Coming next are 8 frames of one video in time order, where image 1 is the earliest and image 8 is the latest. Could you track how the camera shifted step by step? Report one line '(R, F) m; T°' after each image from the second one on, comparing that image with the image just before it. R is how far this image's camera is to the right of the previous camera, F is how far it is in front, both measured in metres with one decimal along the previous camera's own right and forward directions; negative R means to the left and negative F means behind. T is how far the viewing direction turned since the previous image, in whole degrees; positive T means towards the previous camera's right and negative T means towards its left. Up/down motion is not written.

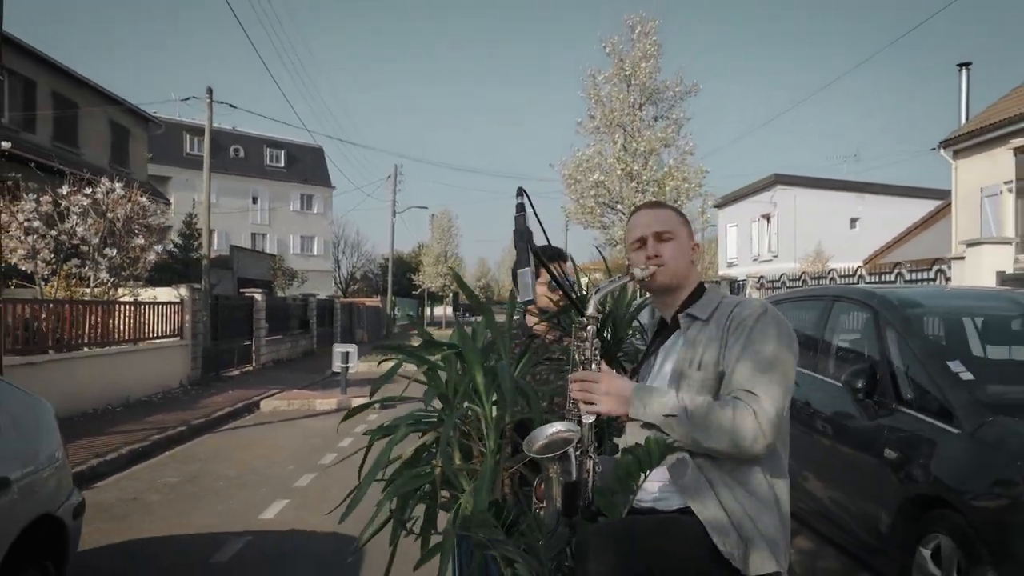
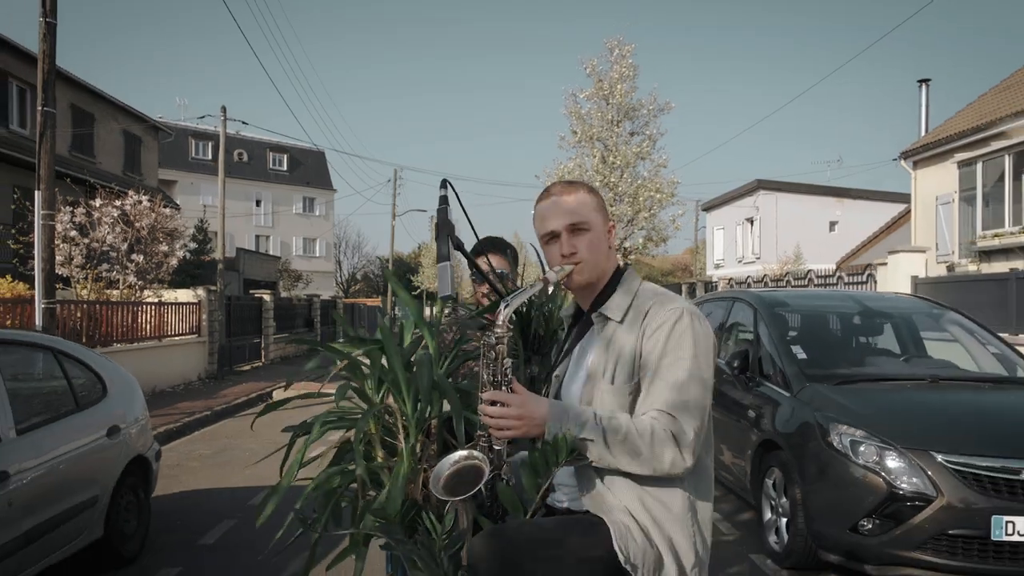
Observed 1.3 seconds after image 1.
(+0.2, -1.3) m; 0°
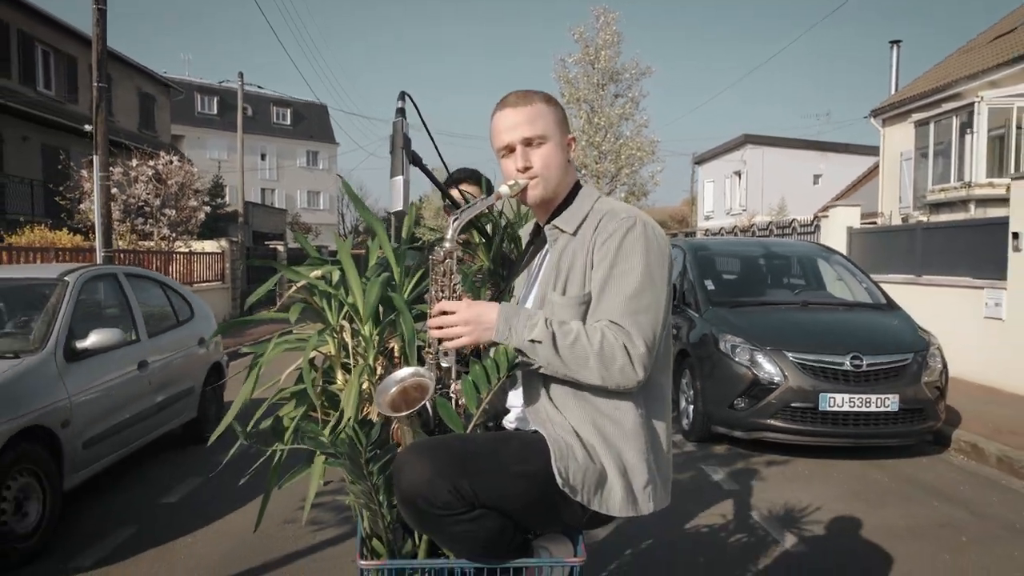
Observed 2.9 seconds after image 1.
(+0.2, -1.6) m; 0°
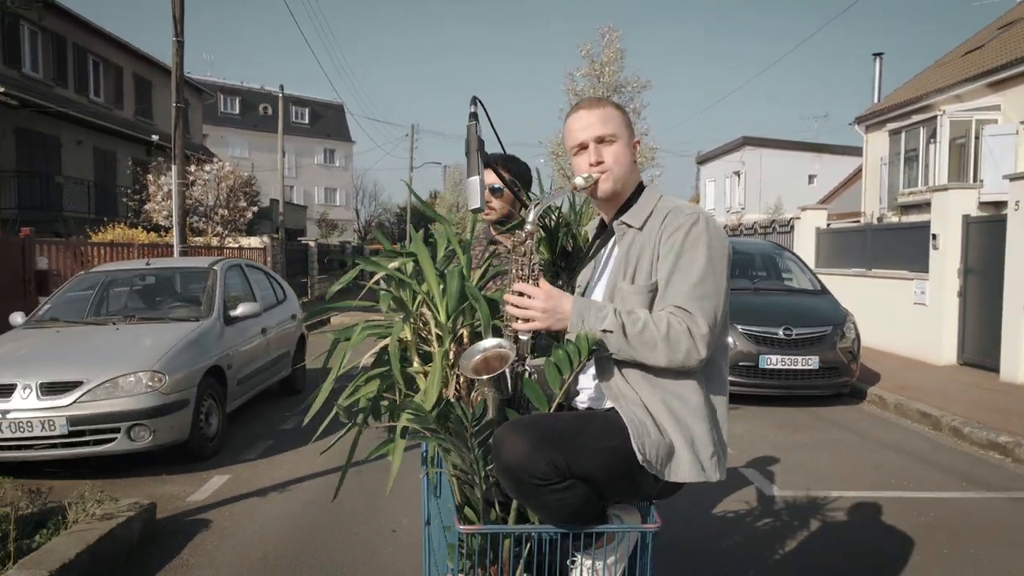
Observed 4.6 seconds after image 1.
(-0.1, -1.9) m; -1°
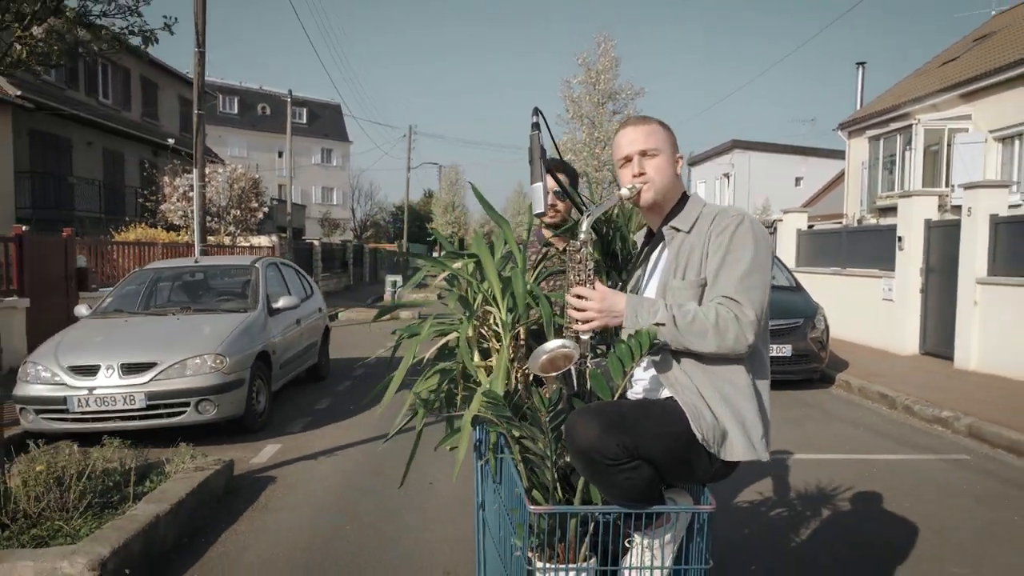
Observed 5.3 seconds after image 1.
(-0.1, -0.9) m; +1°
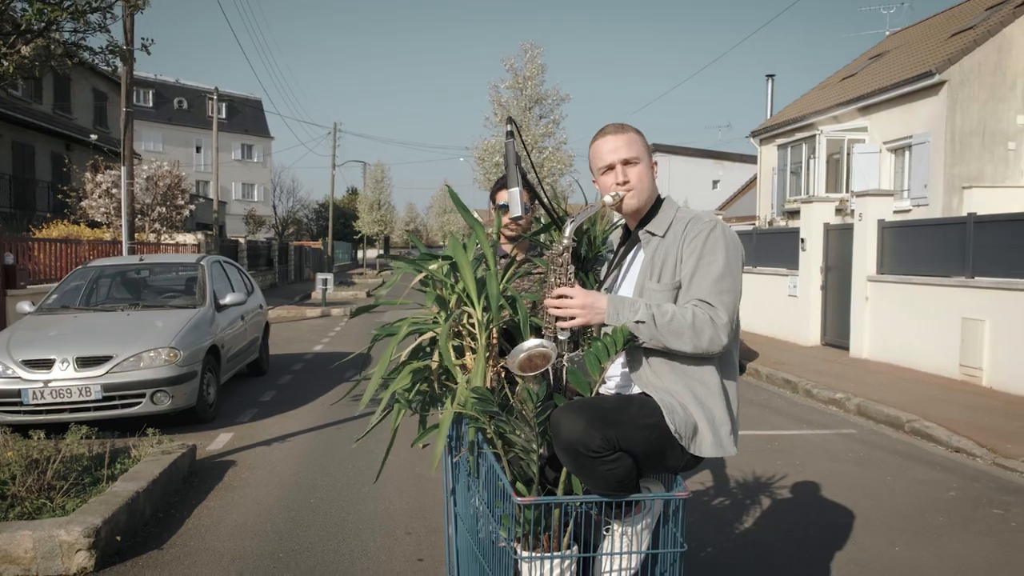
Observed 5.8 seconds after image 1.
(-0.2, -0.5) m; +6°
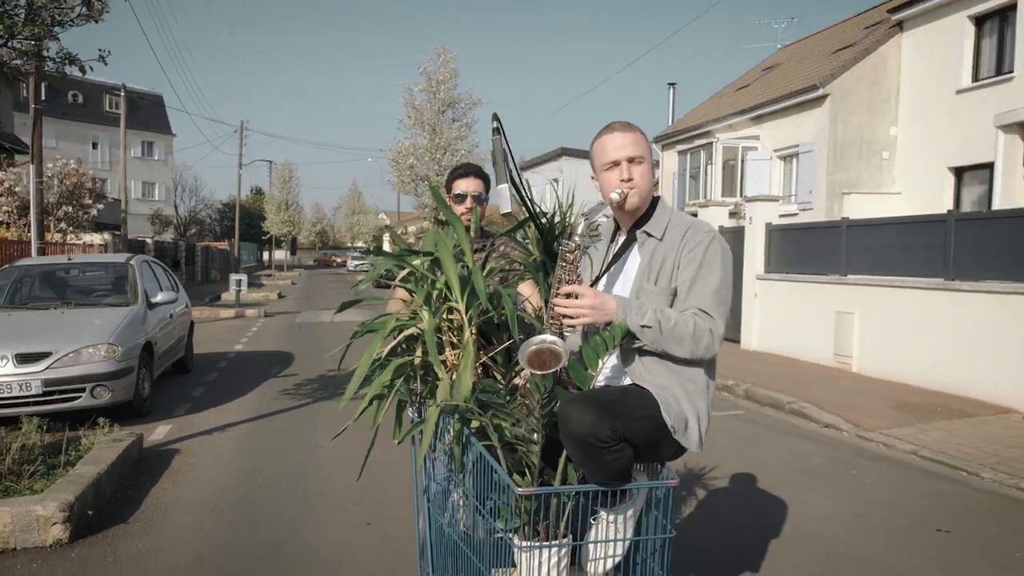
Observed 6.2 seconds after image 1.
(-0.1, -0.6) m; +7°
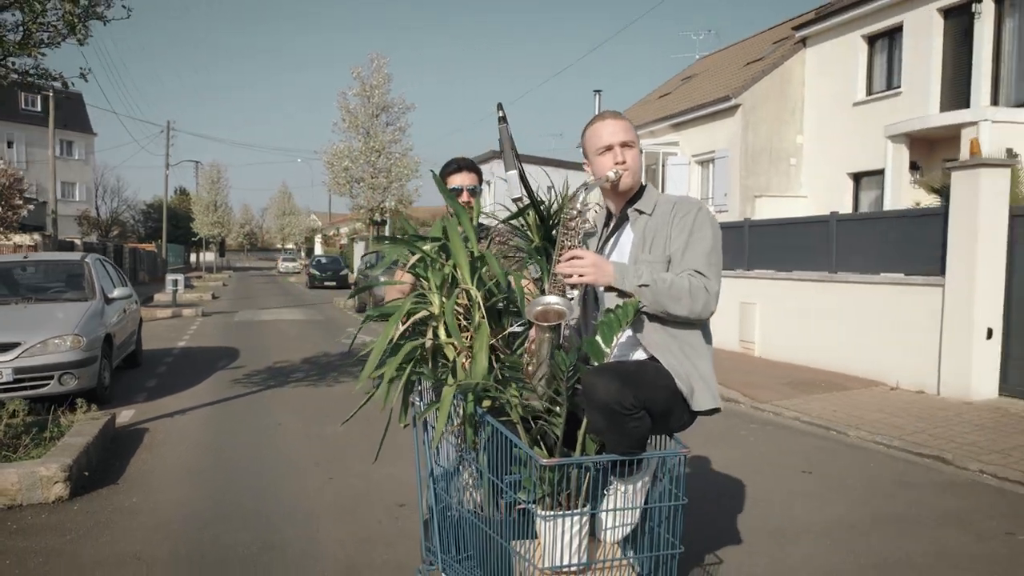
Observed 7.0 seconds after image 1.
(-0.1, -0.8) m; +5°
